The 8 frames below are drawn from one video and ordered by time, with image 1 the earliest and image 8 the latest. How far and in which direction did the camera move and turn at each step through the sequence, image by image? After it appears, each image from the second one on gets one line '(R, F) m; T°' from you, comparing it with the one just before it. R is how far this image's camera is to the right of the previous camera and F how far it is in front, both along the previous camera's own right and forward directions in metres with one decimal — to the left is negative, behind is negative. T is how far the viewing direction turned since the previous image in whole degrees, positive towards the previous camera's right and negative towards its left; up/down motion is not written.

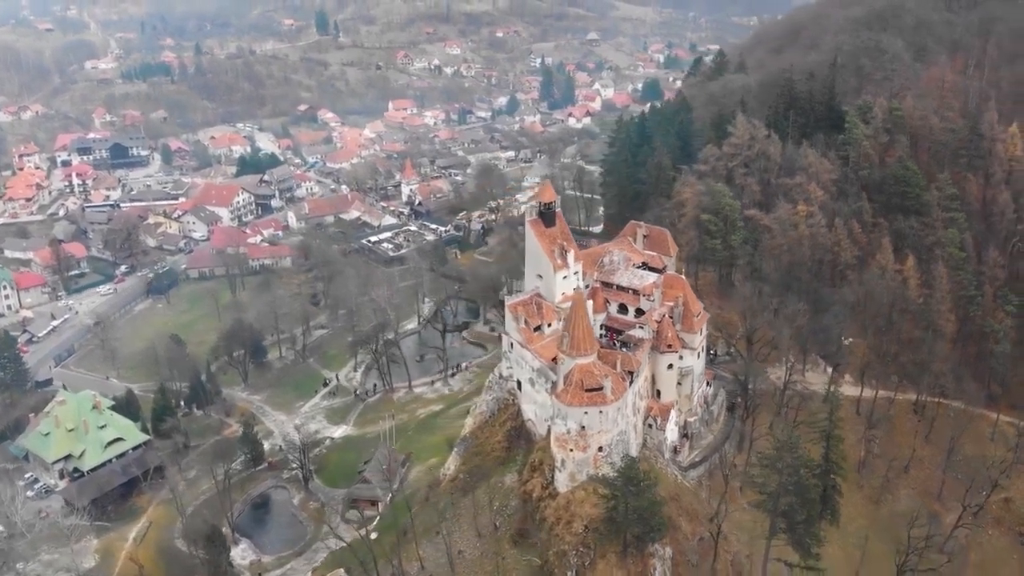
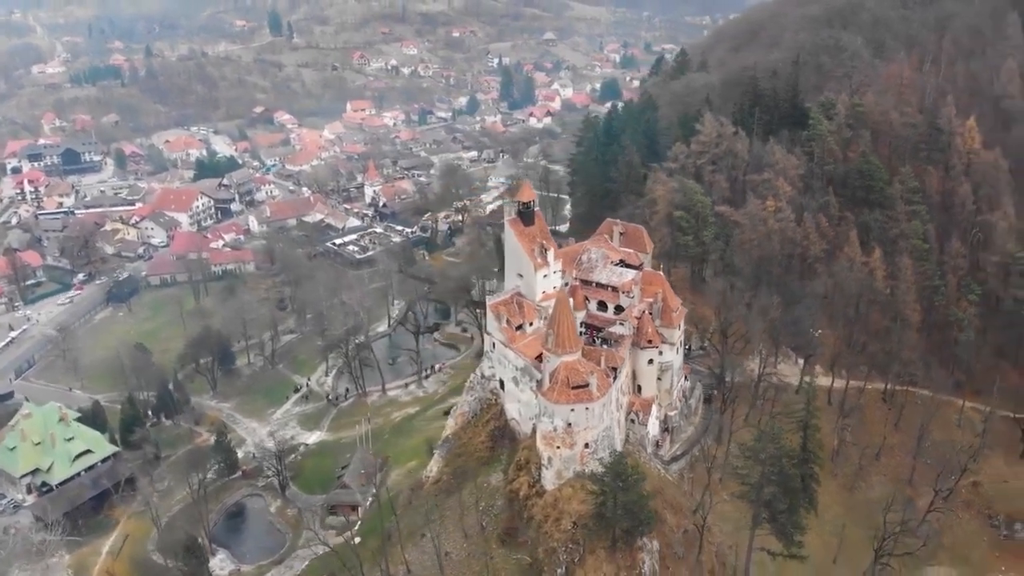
(-0.9, +0.1) m; +3°
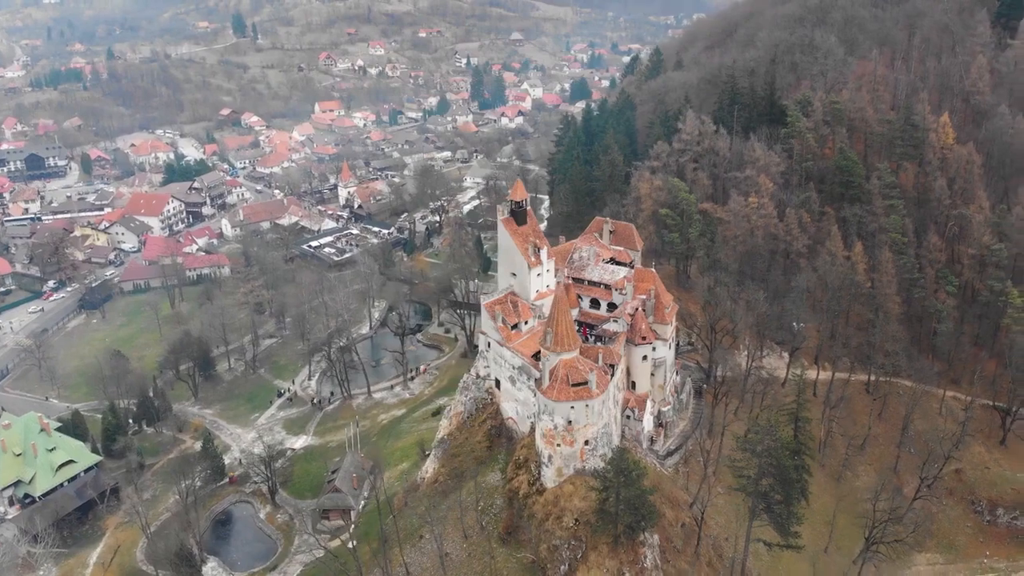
(-1.1, 0.0) m; +2°
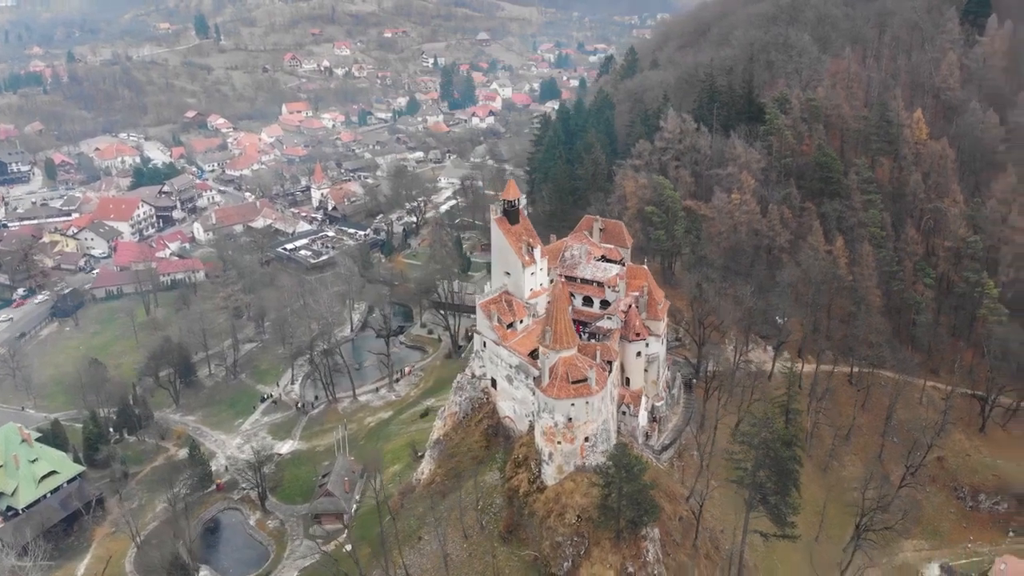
(-1.1, 0.0) m; +2°
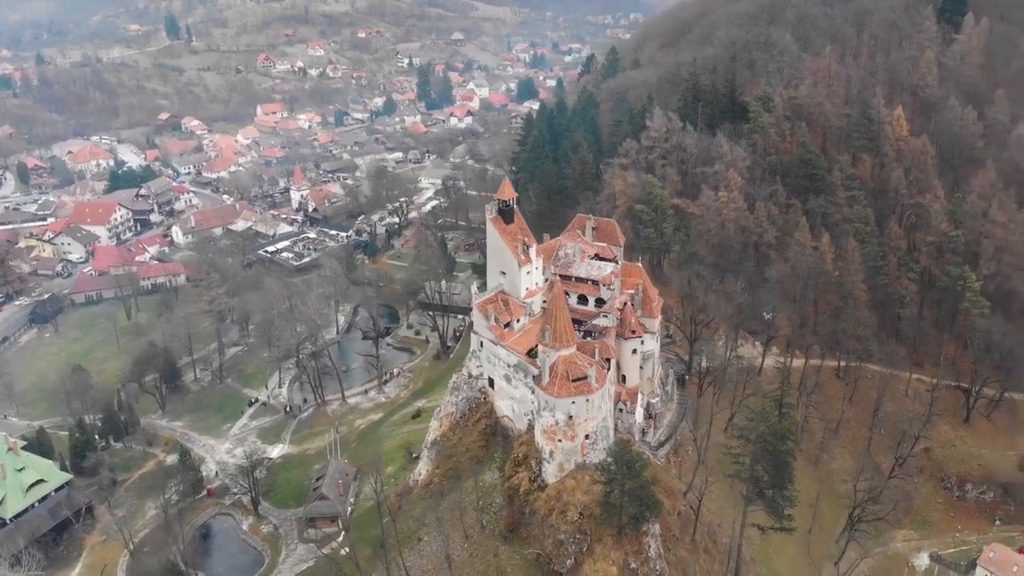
(-0.9, 0.0) m; +2°
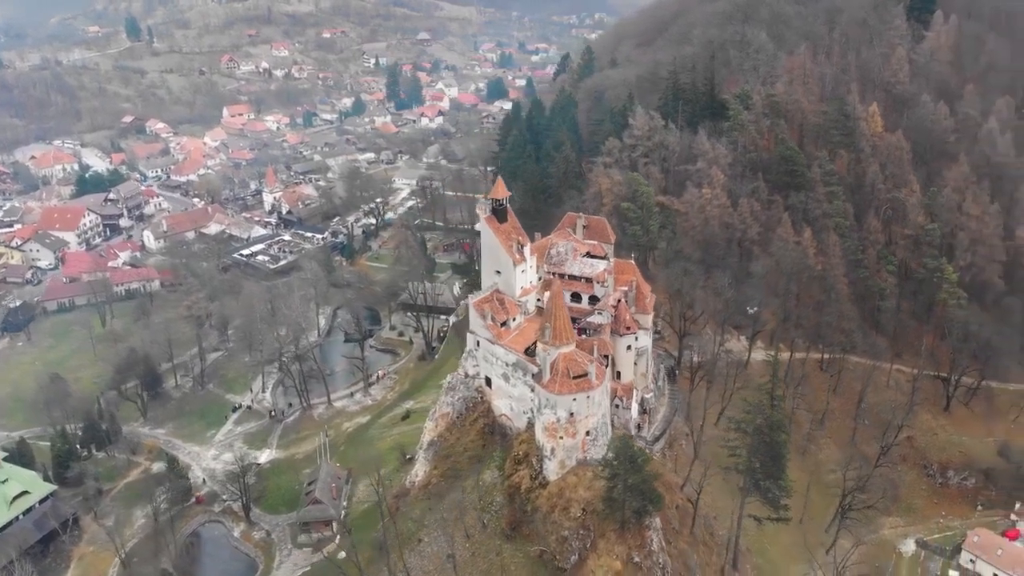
(-1.2, -0.1) m; +2°
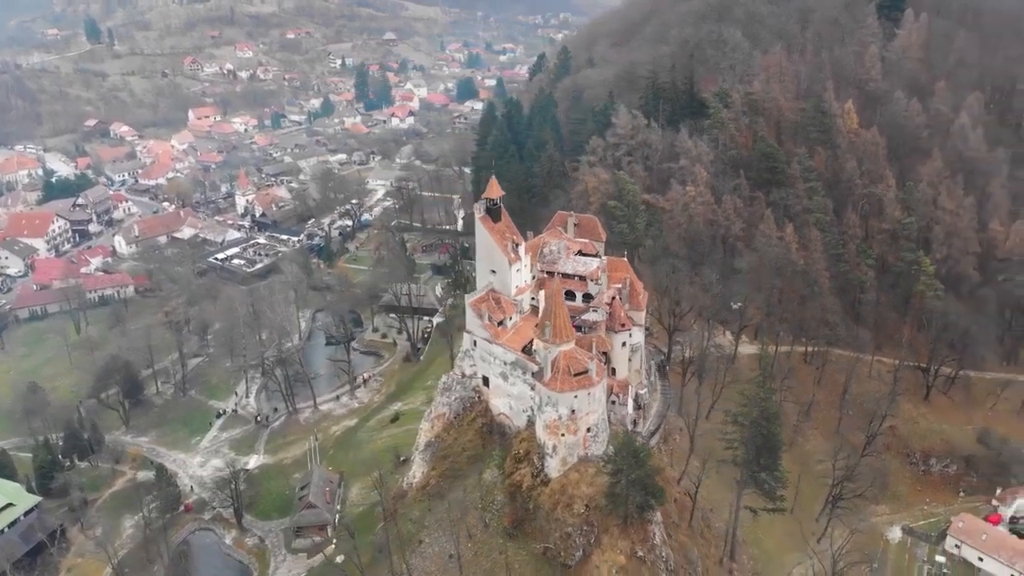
(-1.2, -0.1) m; +2°
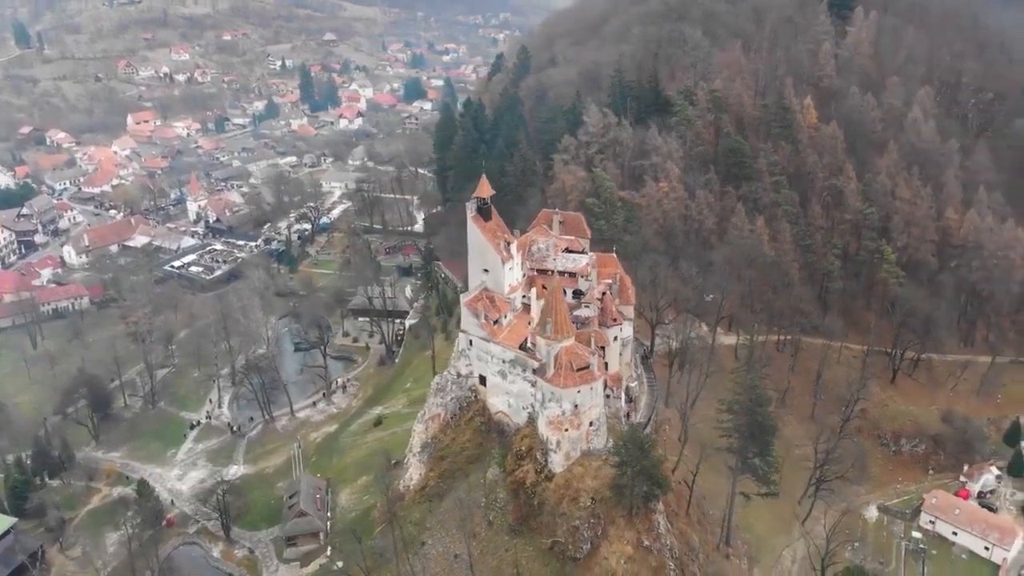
(-2.1, -0.2) m; +4°
